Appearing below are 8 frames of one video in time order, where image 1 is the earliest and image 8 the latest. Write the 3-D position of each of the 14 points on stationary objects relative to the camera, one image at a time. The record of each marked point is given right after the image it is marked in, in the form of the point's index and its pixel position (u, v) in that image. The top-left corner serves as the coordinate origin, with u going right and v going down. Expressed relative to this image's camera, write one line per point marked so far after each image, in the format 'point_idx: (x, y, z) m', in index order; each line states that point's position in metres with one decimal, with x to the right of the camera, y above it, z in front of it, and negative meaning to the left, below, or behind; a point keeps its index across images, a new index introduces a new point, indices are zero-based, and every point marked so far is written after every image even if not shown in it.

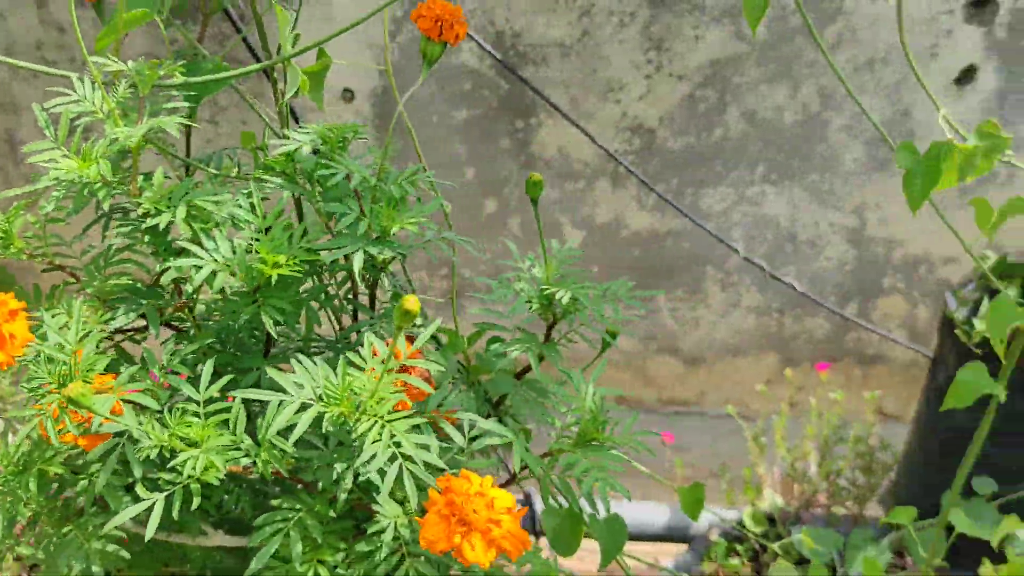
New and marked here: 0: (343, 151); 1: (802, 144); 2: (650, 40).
0: (-0.1, +0.1, +0.6) m
1: (+0.5, +0.2, +1.6) m
2: (+0.2, +0.4, +1.5) m
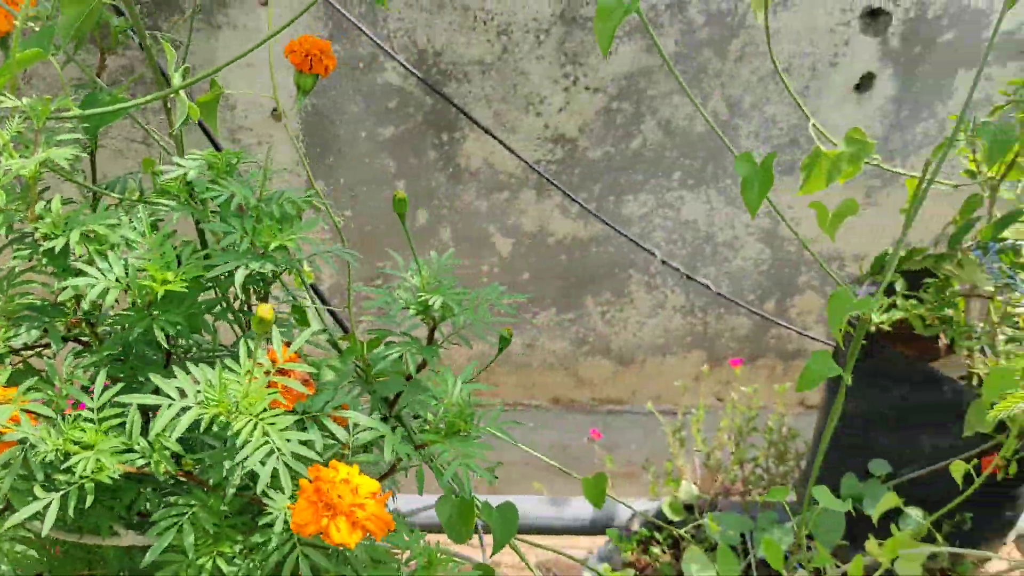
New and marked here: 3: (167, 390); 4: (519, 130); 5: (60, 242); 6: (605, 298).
0: (-0.2, +0.1, +0.6) m
1: (+0.4, +0.2, +1.6) m
2: (+0.1, +0.4, +1.6) m
3: (-0.2, -0.1, +0.5) m
4: (0.0, +0.3, +1.6) m
5: (-0.3, 0.0, +0.6) m
6: (+0.2, 0.0, +1.8) m
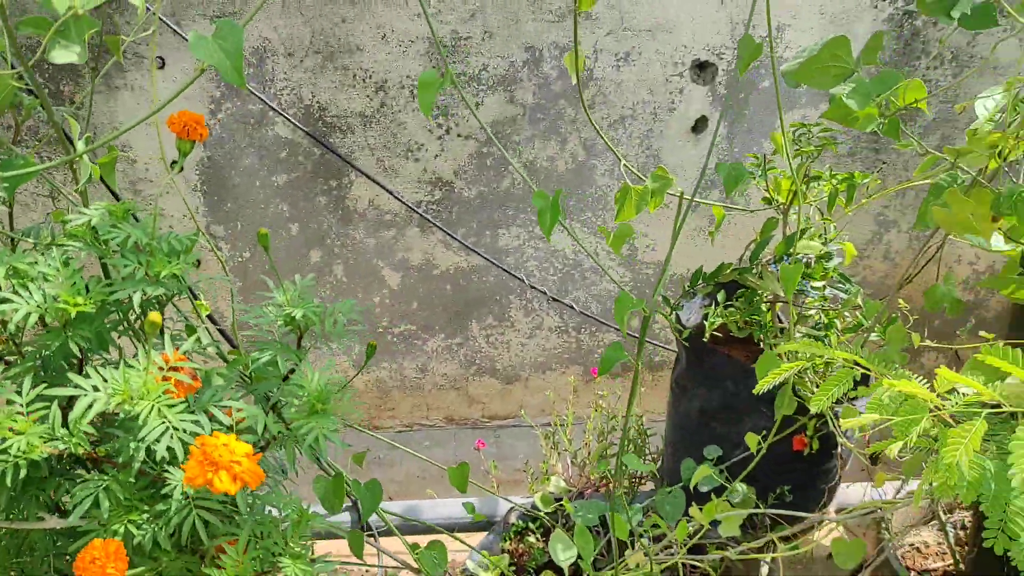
0: (-0.3, +0.1, +0.8) m
1: (+0.1, +0.2, +1.9) m
2: (-0.1, +0.3, +1.8) m
3: (-0.3, -0.1, +0.7) m
4: (-0.2, +0.2, +1.8) m
5: (-0.4, 0.0, +0.7) m
6: (-0.1, -0.1, +2.0) m
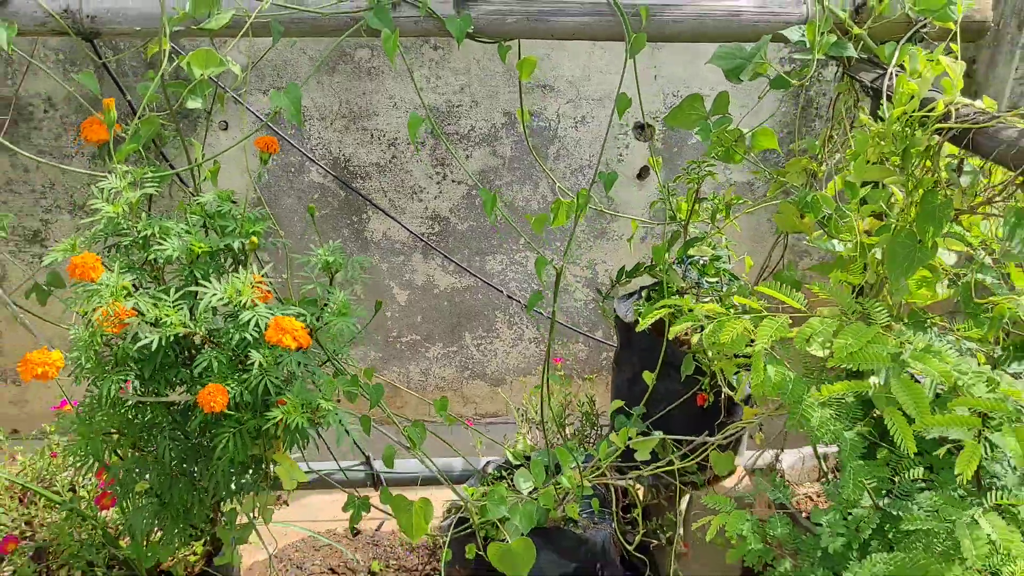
0: (-0.4, +0.1, +1.3) m
1: (+0.1, +0.2, +2.4) m
2: (-0.2, +0.3, +2.3) m
3: (-0.4, 0.0, +1.2) m
4: (-0.3, +0.2, +2.3) m
5: (-0.5, +0.1, +1.2) m
6: (-0.1, -0.1, +2.5) m
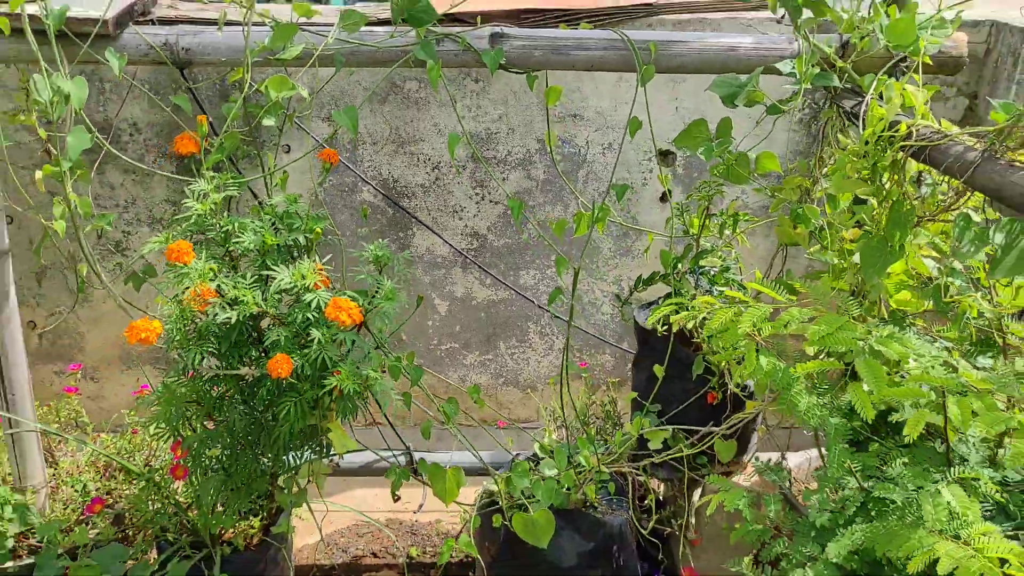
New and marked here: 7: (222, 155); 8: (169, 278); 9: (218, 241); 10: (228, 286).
0: (-0.4, +0.1, +1.5) m
1: (+0.2, +0.1, +2.6) m
2: (-0.1, +0.3, +2.5) m
3: (-0.4, 0.0, +1.4) m
4: (-0.2, +0.2, +2.5) m
5: (-0.4, +0.1, +1.5) m
6: (0.0, -0.2, +2.7) m
7: (-0.5, +0.2, +1.5) m
8: (-0.5, 0.0, +1.5) m
9: (-0.5, +0.1, +1.5) m
10: (-0.4, 0.0, +1.4) m
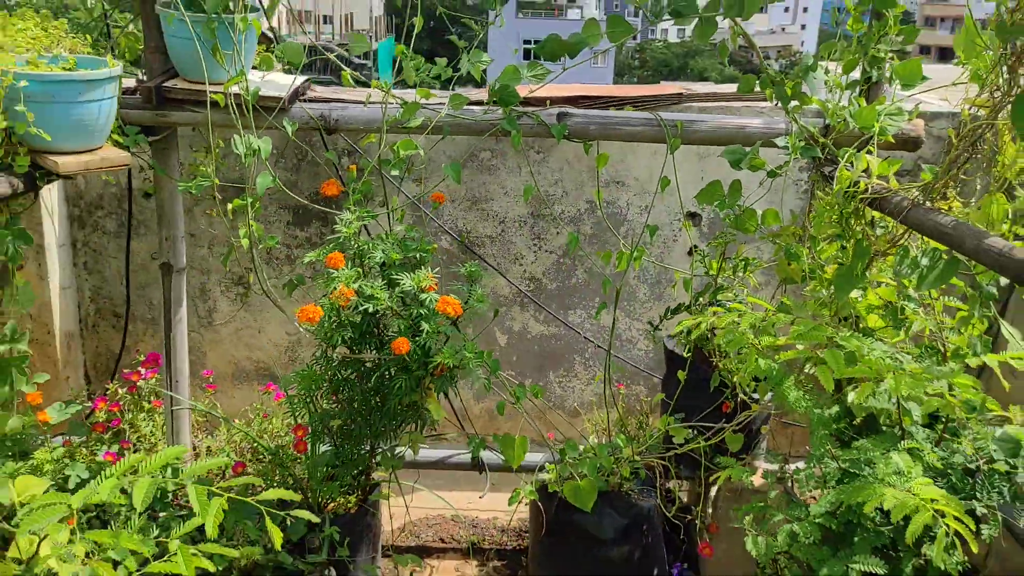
0: (-0.2, +0.1, +2.1) m
1: (+0.3, 0.0, +3.1) m
2: (+0.1, +0.2, +3.0) m
3: (-0.2, 0.0, +1.9) m
4: (0.0, +0.1, +3.1) m
5: (-0.3, +0.1, +2.0) m
6: (+0.2, -0.3, +3.2) m
7: (-0.3, +0.2, +2.1) m
8: (-0.4, 0.0, +2.0) m
9: (-0.3, +0.1, +2.0) m
10: (-0.3, 0.0, +2.0) m
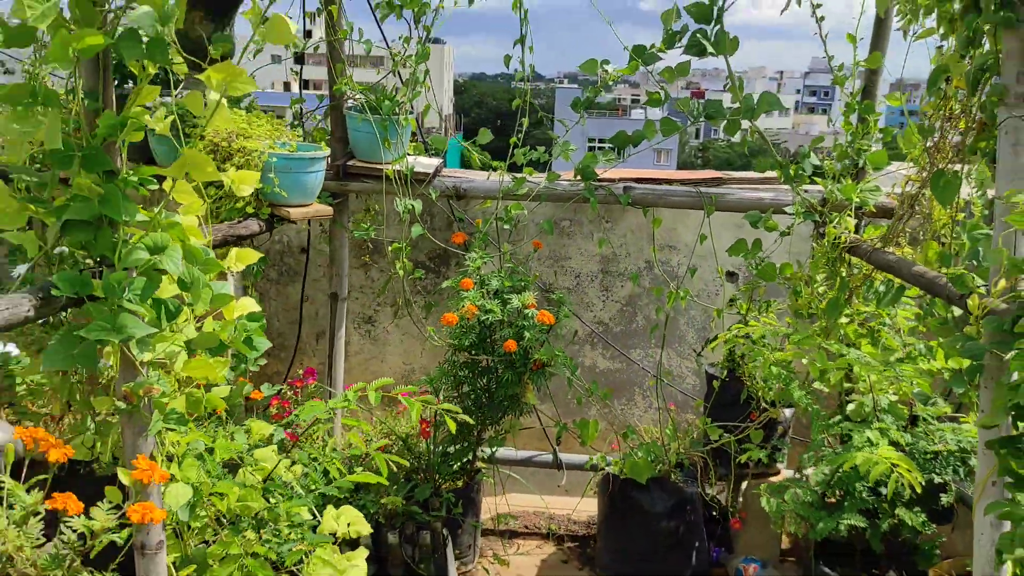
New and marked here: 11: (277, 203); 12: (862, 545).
0: (0.0, 0.0, +2.9) m
1: (+0.7, -0.2, +3.8) m
2: (+0.4, 0.0, +3.8) m
3: (0.0, 0.0, +2.7) m
4: (+0.3, -0.1, +3.8) m
5: (-0.1, 0.0, +2.8) m
6: (+0.5, -0.5, +3.9) m
7: (-0.1, +0.1, +2.9) m
8: (-0.2, 0.0, +2.8) m
9: (-0.1, 0.0, +2.8) m
10: (-0.1, -0.1, +2.7) m
11: (-0.7, +0.2, +2.6) m
12: (+1.0, -0.8, +2.8) m
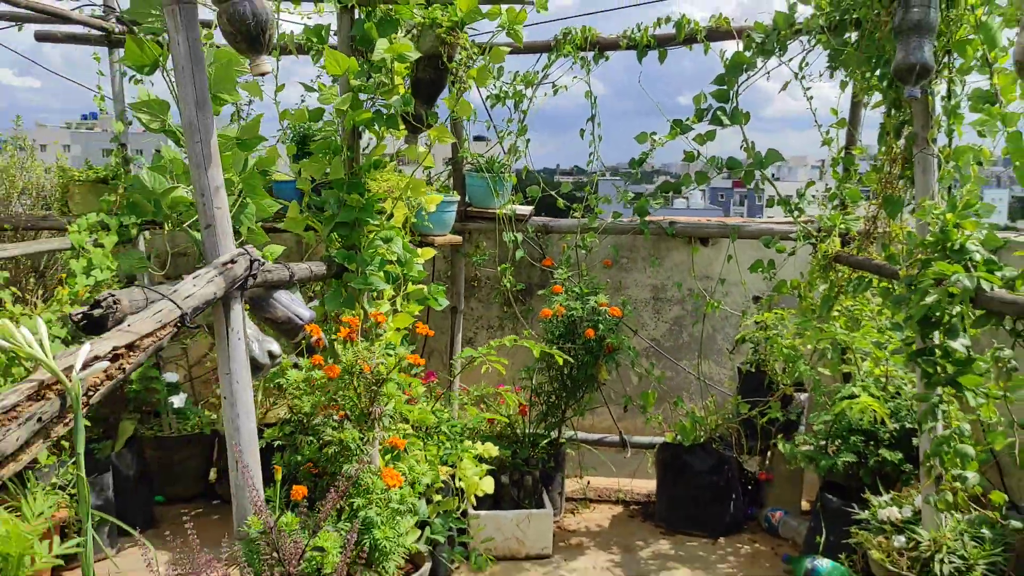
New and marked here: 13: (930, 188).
0: (+0.3, 0.0, +3.9) m
1: (+1.0, -0.3, +4.8) m
2: (+0.8, -0.1, +4.8) m
3: (+0.3, -0.1, +3.8) m
4: (+0.7, -0.2, +4.9) m
5: (+0.2, 0.0, +3.8) m
6: (+0.9, -0.6, +4.9) m
7: (+0.2, +0.1, +3.9) m
8: (+0.1, -0.1, +3.9) m
9: (+0.2, 0.0, +3.9) m
10: (+0.2, -0.1, +3.8) m
11: (-0.4, +0.2, +3.7) m
12: (+1.4, -0.8, +3.7) m
13: (+1.3, +0.3, +2.9) m
